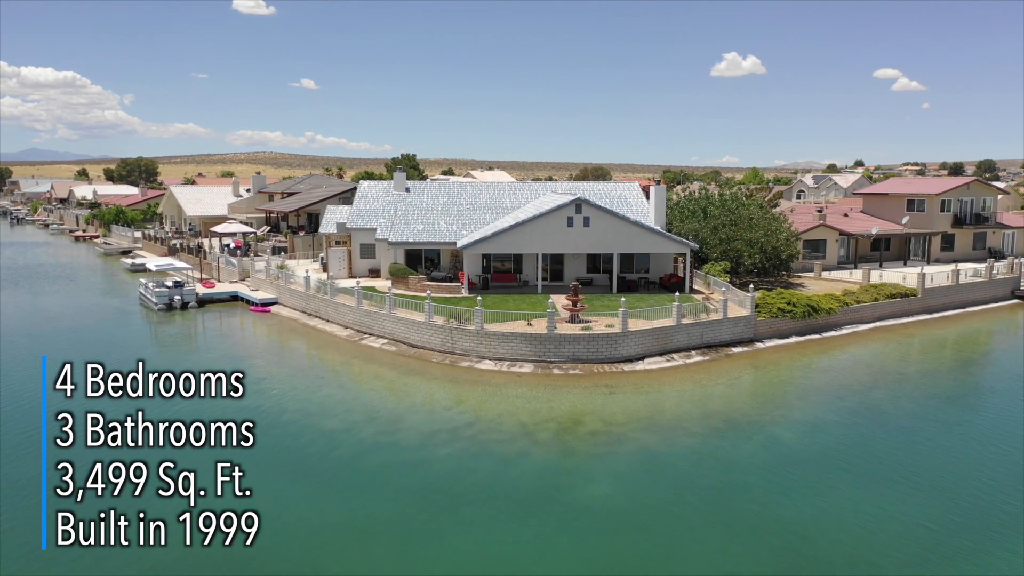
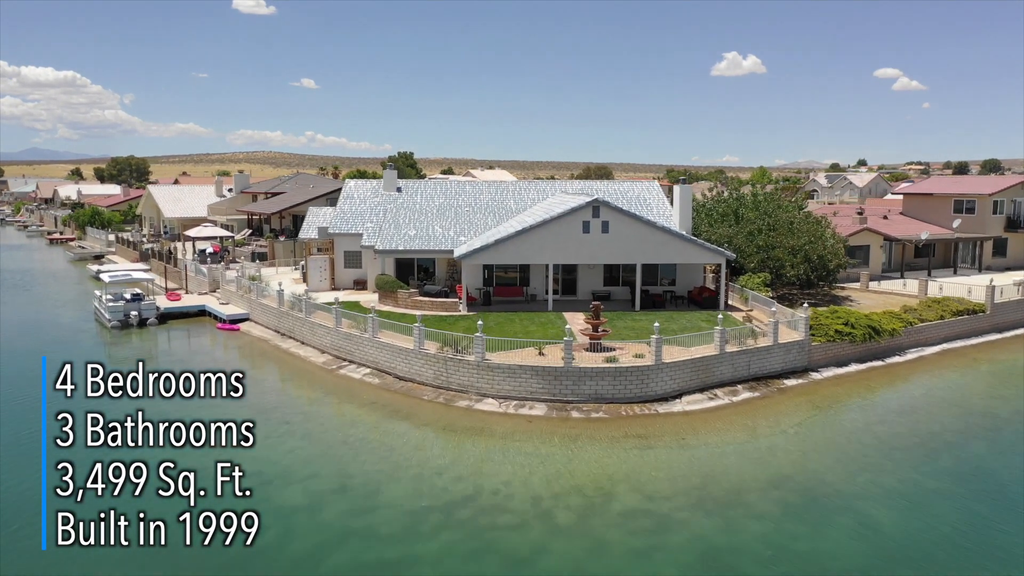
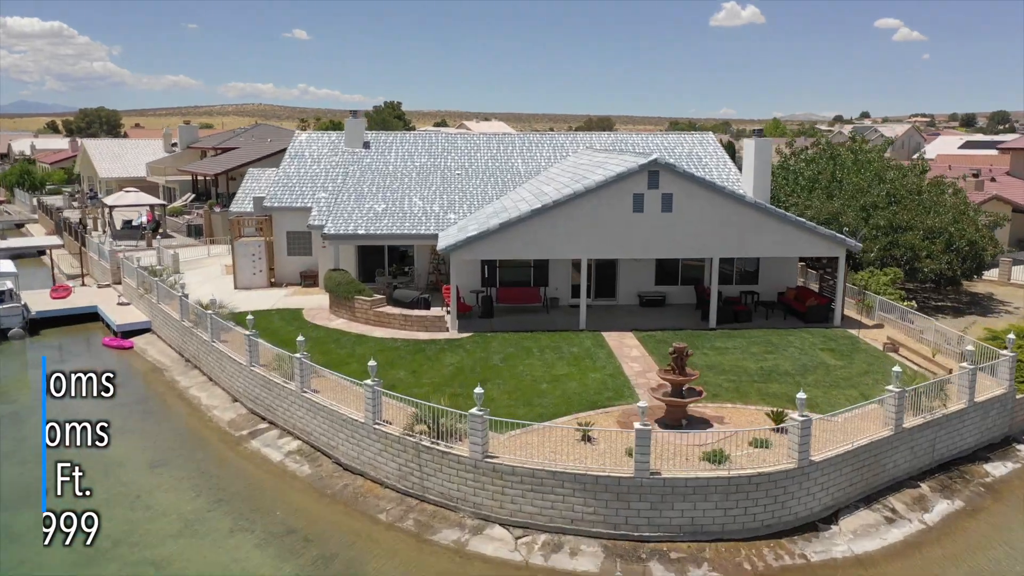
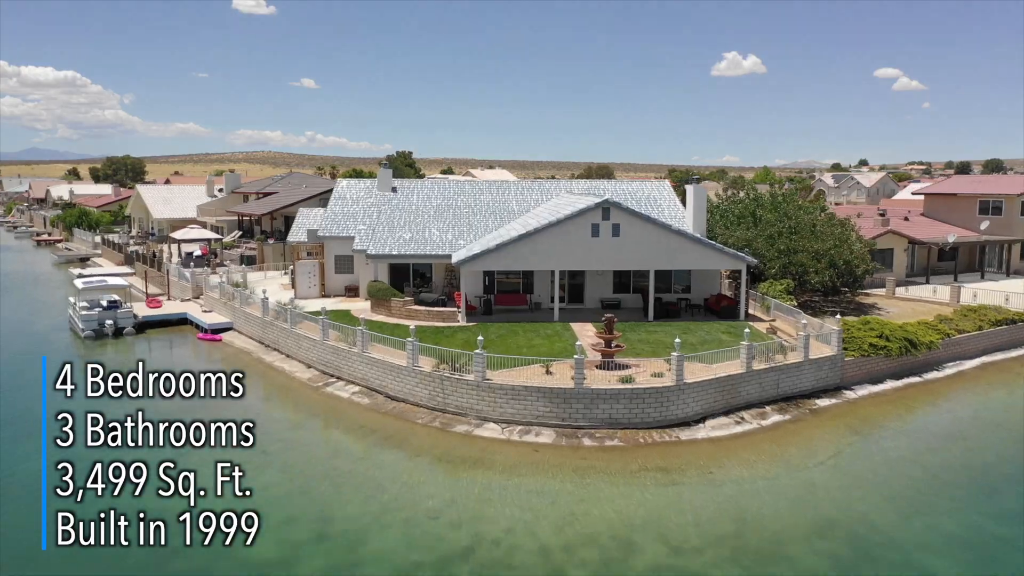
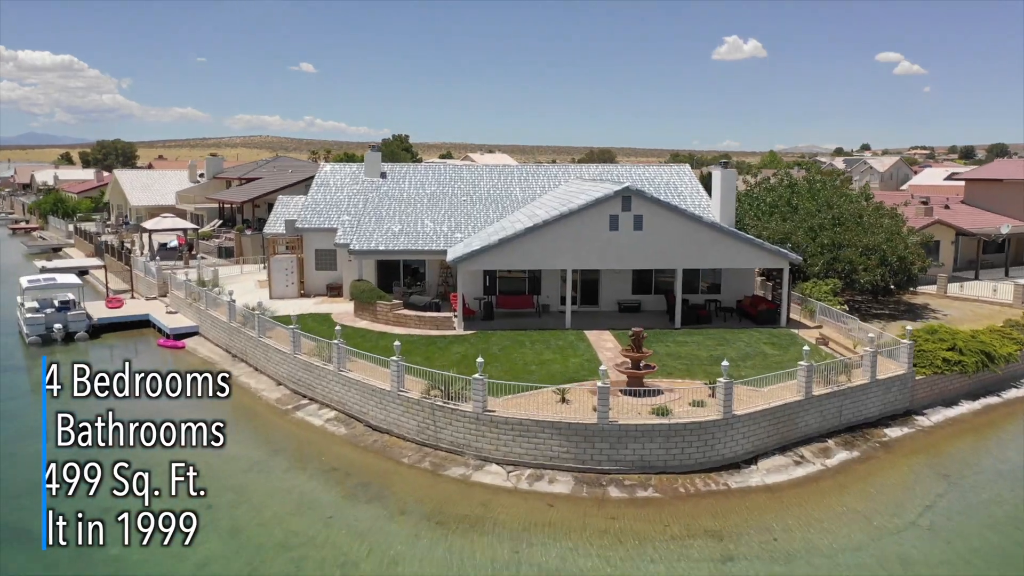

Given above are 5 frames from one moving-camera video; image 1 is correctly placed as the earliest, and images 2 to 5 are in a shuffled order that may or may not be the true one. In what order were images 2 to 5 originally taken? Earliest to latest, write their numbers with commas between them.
2, 4, 5, 3
